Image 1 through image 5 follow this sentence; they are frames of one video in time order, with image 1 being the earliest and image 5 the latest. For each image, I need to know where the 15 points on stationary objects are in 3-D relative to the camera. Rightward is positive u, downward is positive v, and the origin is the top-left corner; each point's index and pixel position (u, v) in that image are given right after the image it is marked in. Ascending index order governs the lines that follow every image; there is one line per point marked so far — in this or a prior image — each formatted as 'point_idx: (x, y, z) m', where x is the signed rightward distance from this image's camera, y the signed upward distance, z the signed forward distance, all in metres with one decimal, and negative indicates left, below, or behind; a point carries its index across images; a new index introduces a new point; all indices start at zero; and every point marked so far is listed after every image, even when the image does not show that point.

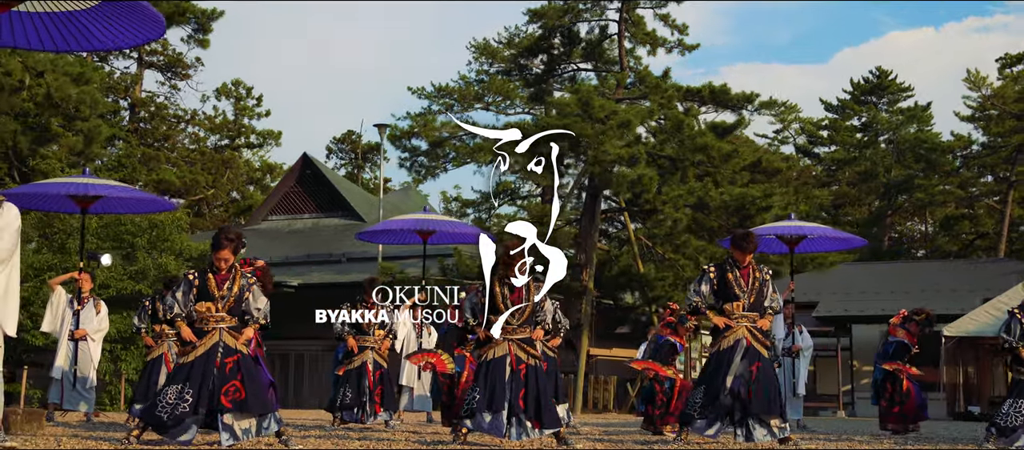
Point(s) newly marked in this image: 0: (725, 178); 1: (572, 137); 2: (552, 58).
0: (+3.1, +0.7, +15.4) m
1: (+0.8, +1.2, +14.6) m
2: (+0.7, +2.8, +17.9) m
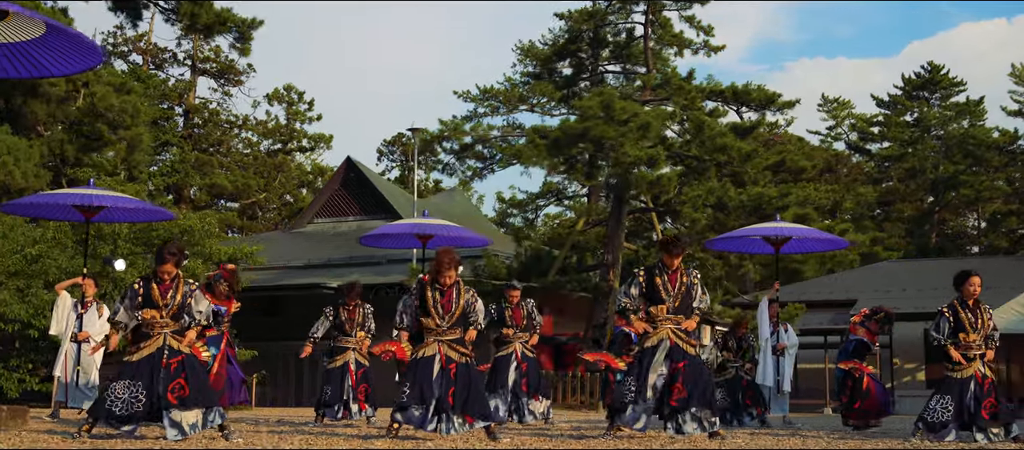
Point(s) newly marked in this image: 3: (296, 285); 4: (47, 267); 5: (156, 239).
0: (+3.4, +0.7, +15.4) m
1: (+1.1, +1.2, +14.8) m
2: (+1.2, +2.8, +18.1) m
3: (-3.9, -1.0, +18.6) m
4: (-5.9, -0.5, +13.2) m
5: (-4.9, -0.2, +14.4) m
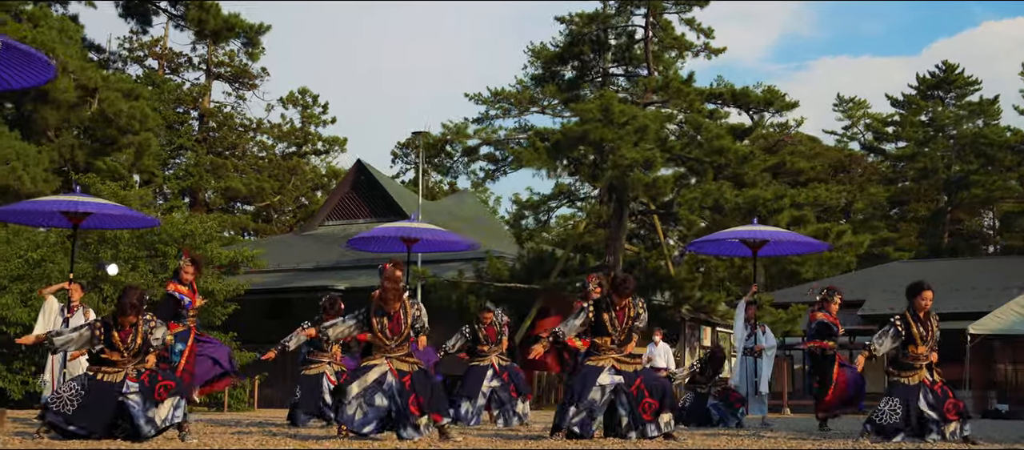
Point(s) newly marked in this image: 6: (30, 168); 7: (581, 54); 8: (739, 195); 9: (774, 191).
0: (+3.4, +0.7, +15.5) m
1: (+1.1, +1.2, +15.0) m
2: (+1.2, +2.8, +18.2) m
3: (-3.8, -1.1, +18.8) m
4: (-6.0, -0.6, +13.4) m
5: (-4.9, -0.3, +14.6) m
6: (-7.9, +0.9, +17.3) m
7: (+1.2, +2.9, +18.2) m
8: (+3.1, +0.4, +14.3) m
9: (+3.6, +0.5, +14.4) m
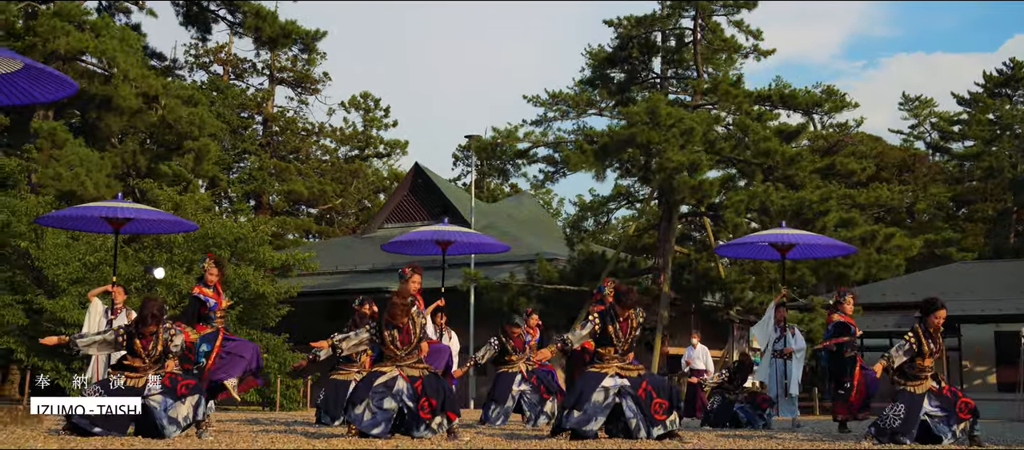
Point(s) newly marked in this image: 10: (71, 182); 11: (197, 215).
0: (+4.1, +0.6, +15.4) m
1: (+1.8, +1.1, +15.0) m
2: (+2.1, +2.7, +18.3) m
3: (-2.9, -1.2, +19.1) m
4: (-5.4, -0.6, +13.9) m
5: (-4.3, -0.3, +15.0) m
6: (-7.1, +0.9, +17.9) m
7: (+2.0, +2.9, +18.2) m
8: (+3.7, +0.4, +14.2) m
9: (+4.2, +0.4, +14.3) m
10: (-7.3, +0.7, +17.3) m
11: (-4.6, +0.1, +15.5) m
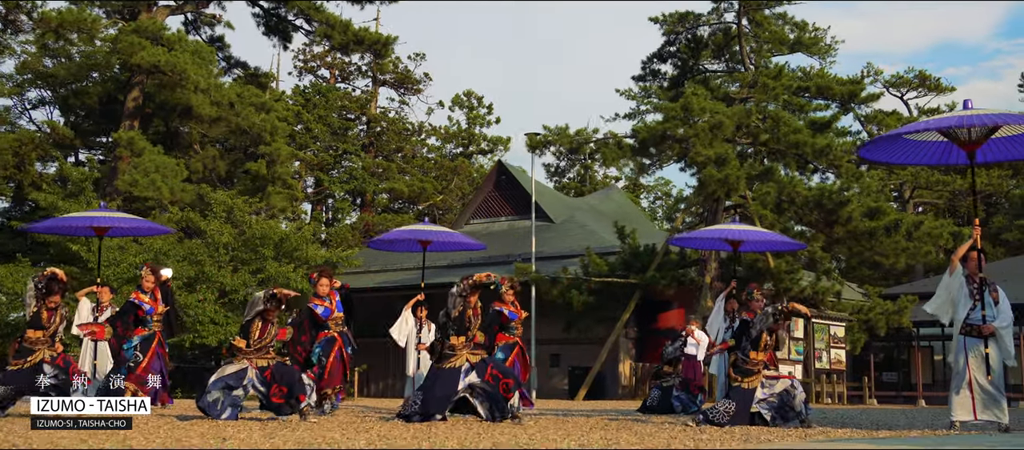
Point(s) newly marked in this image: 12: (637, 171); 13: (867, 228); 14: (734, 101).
0: (+4.7, +0.8, +15.3) m
1: (+2.3, +1.2, +15.2) m
2: (+2.9, +2.8, +18.4) m
3: (-1.8, -1.1, +19.8) m
4: (-4.9, -0.7, +15.0) m
5: (-3.7, -0.3, +15.9) m
6: (-6.2, +0.8, +19.1) m
7: (+2.9, +3.0, +18.3) m
8: (+4.1, +0.5, +14.2) m
9: (+4.6, +0.6, +14.2) m
10: (-6.4, +0.7, +18.6) m
11: (-4.0, +0.1, +16.5) m
12: (+1.9, +0.8, +15.7) m
13: (+4.9, 0.0, +14.6) m
14: (+3.5, +2.0, +16.7) m
